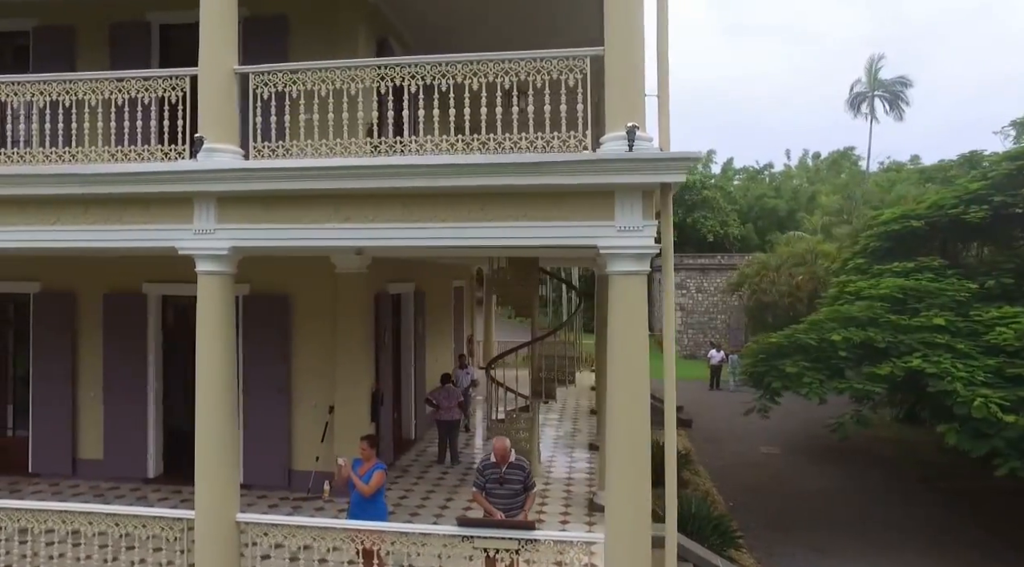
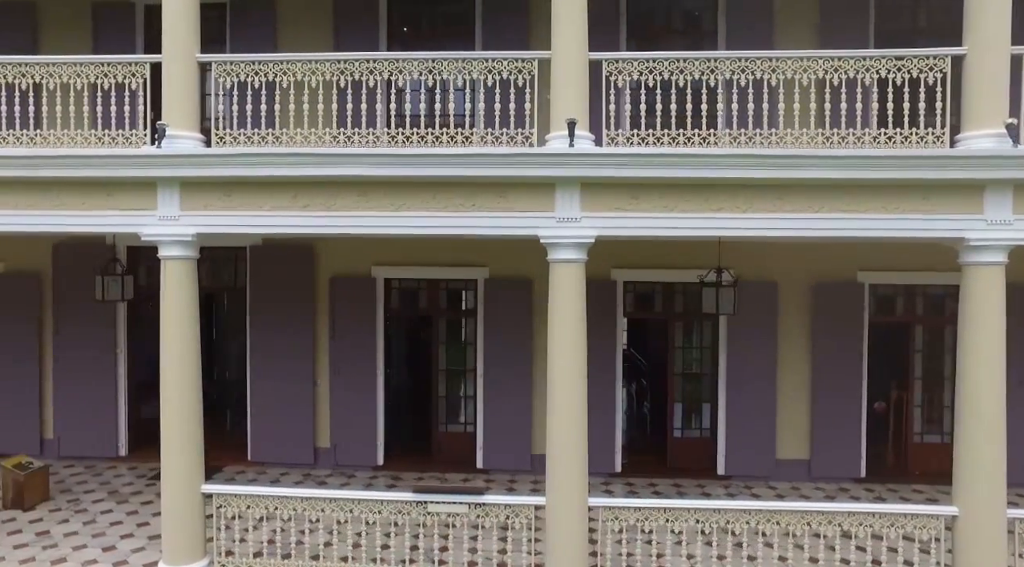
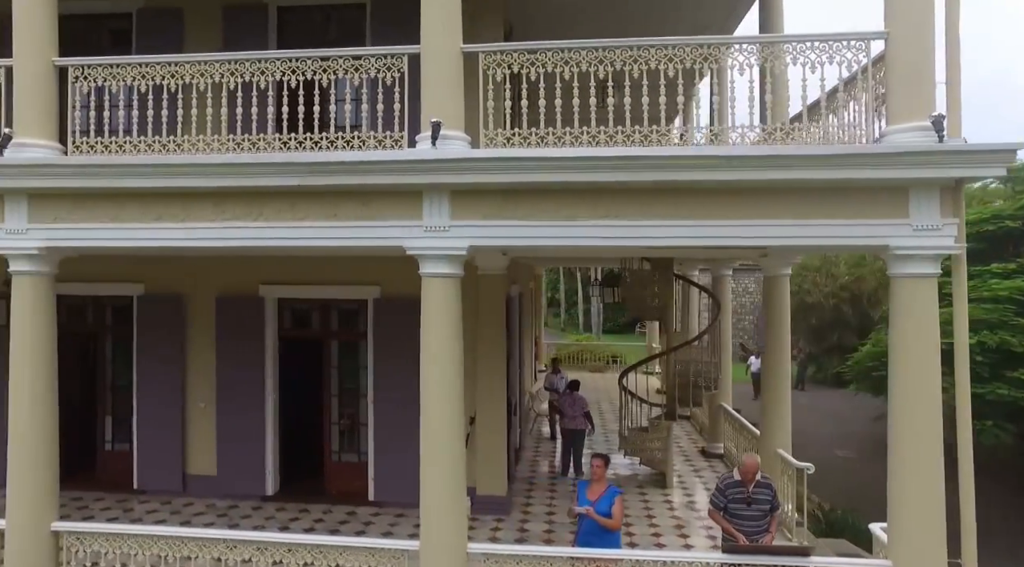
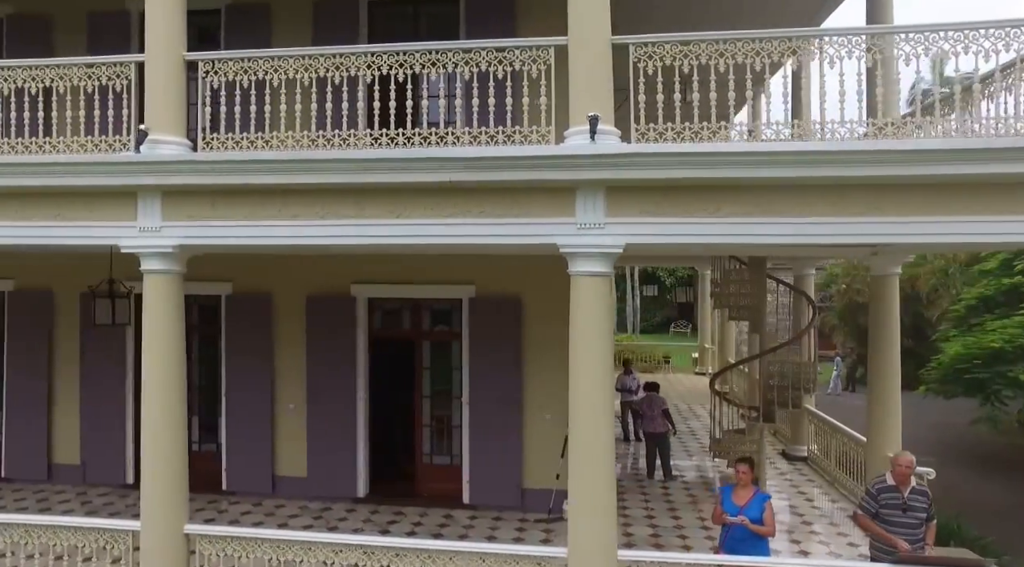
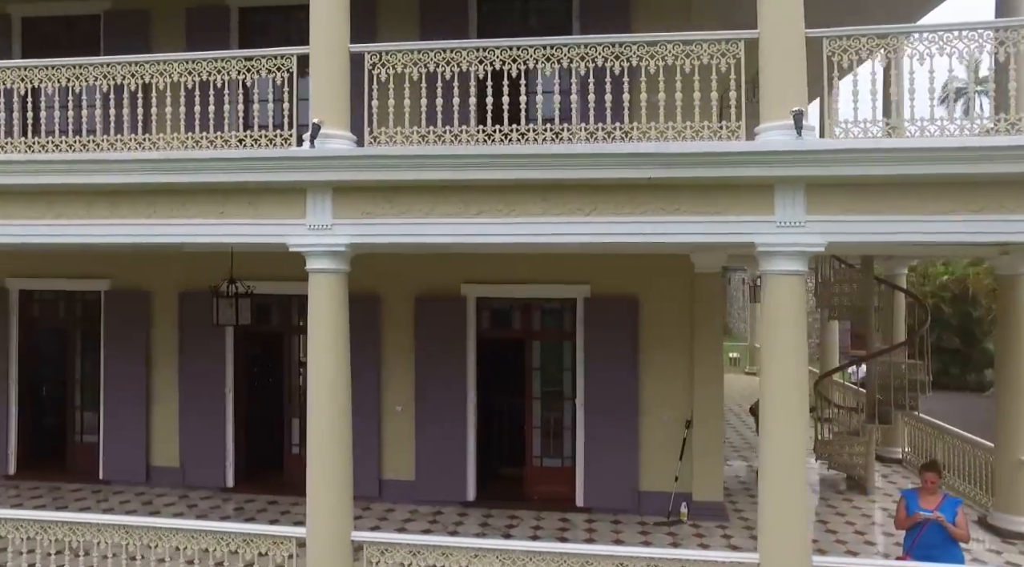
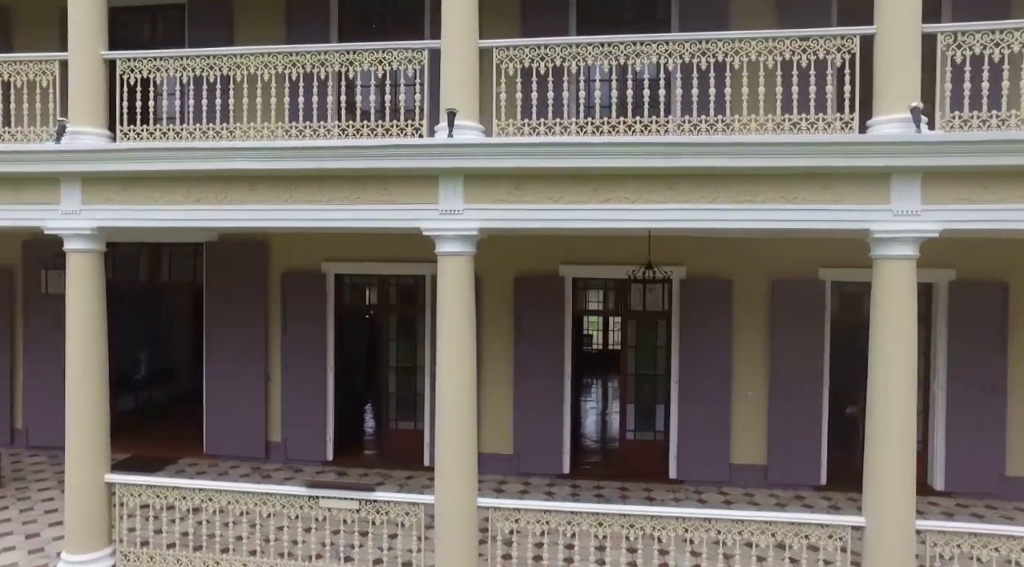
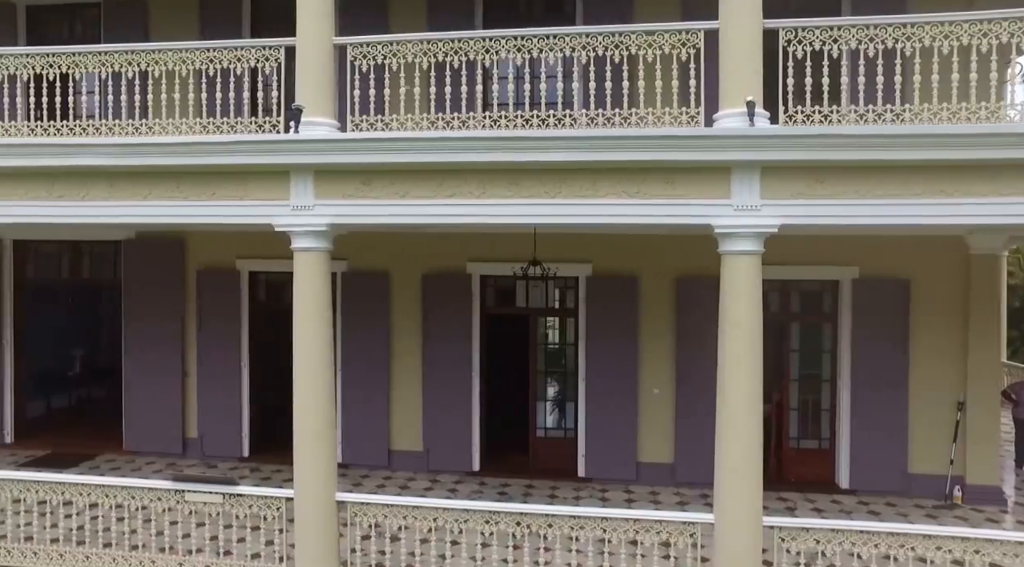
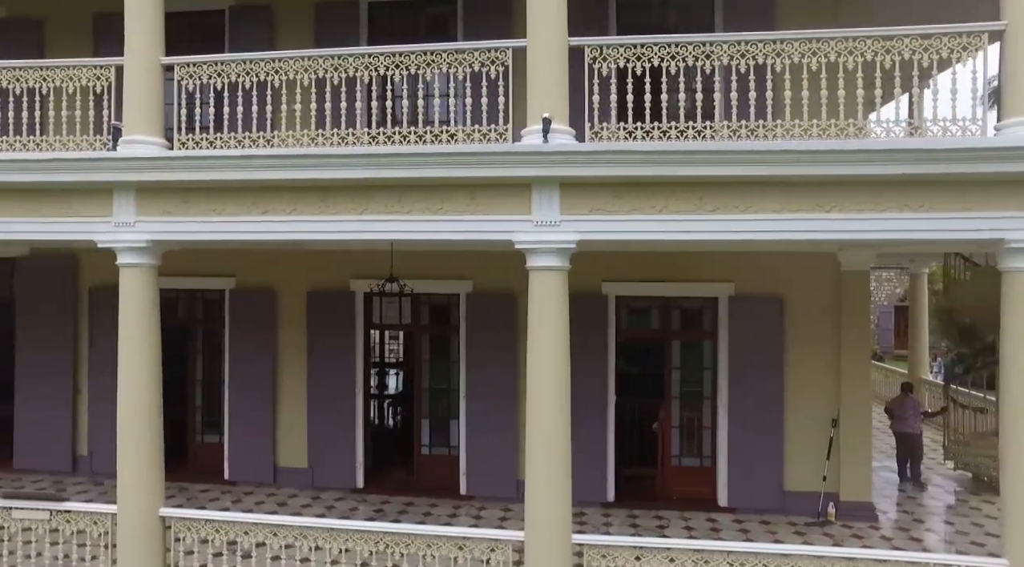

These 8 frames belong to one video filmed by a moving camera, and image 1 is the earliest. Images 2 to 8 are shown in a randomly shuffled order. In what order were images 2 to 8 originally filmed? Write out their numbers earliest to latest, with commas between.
3, 4, 5, 8, 7, 6, 2
